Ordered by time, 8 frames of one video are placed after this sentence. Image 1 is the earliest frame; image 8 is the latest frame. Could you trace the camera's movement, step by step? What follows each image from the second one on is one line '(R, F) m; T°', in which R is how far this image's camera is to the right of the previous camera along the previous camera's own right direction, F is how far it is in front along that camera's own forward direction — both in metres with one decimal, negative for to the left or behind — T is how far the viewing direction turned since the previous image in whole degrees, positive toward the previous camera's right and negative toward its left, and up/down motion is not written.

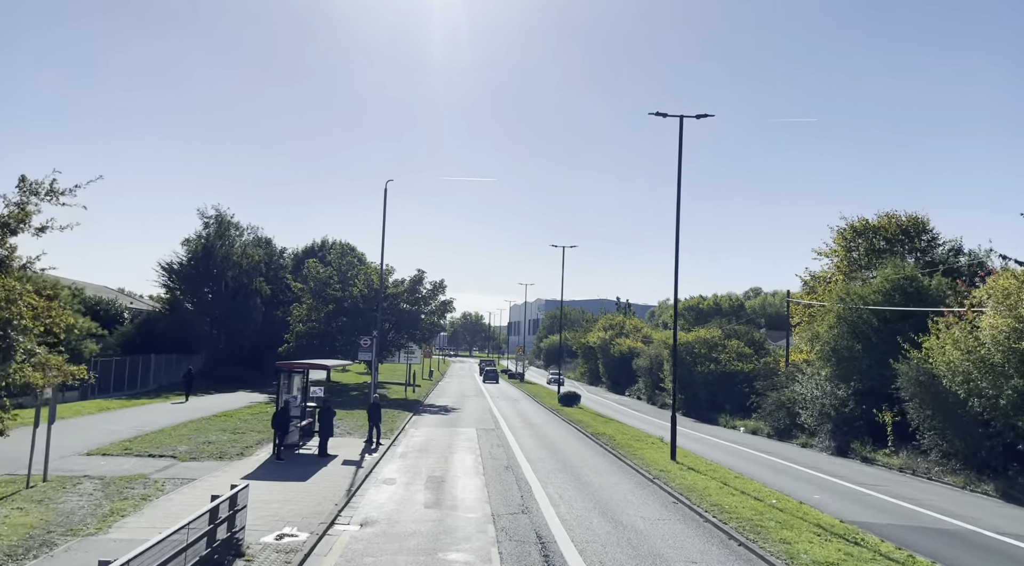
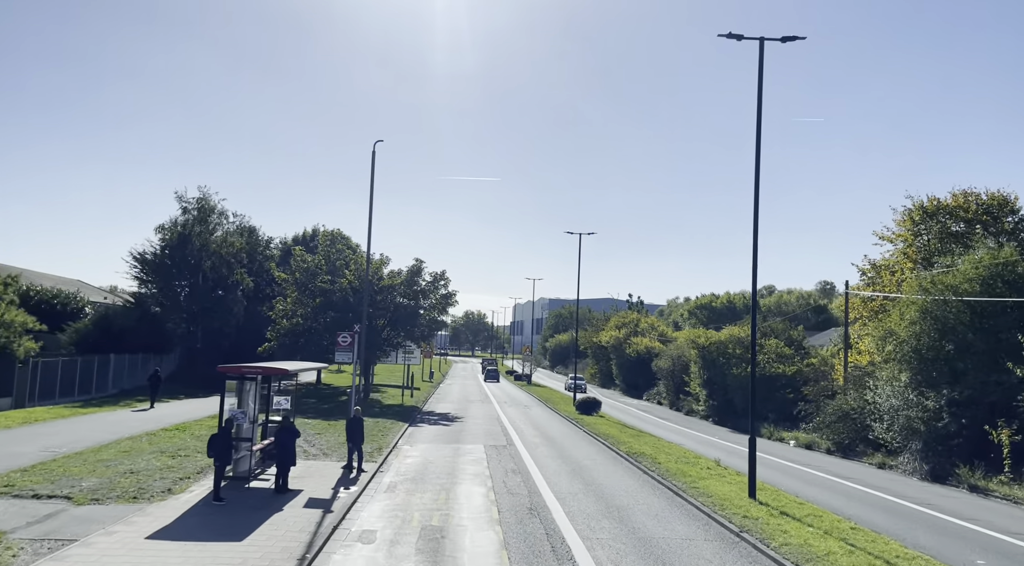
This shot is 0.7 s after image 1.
(-0.5, +5.0) m; 0°
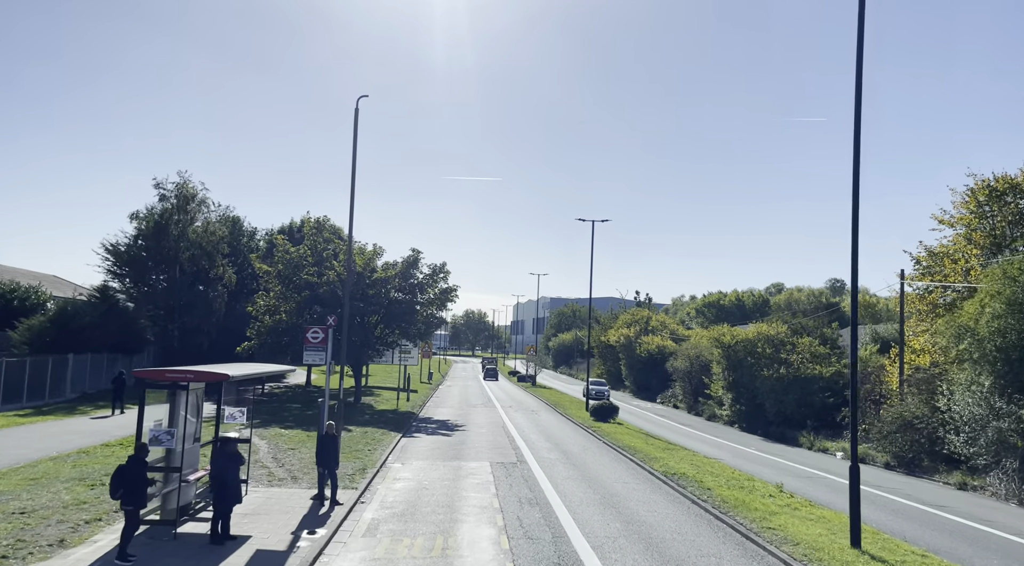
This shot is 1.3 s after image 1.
(-0.3, +3.8) m; 0°
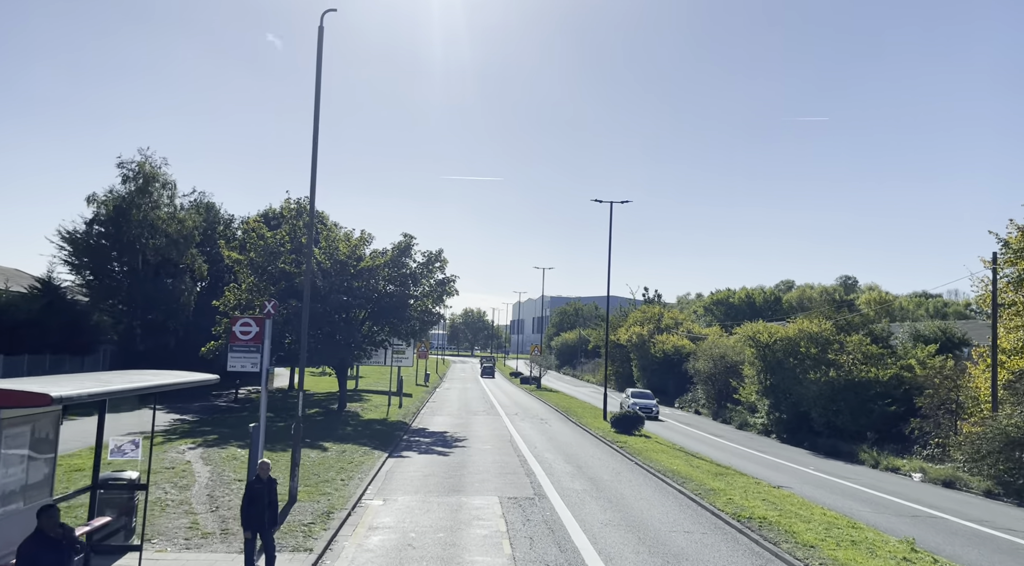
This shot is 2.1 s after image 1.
(-0.4, +4.6) m; 0°
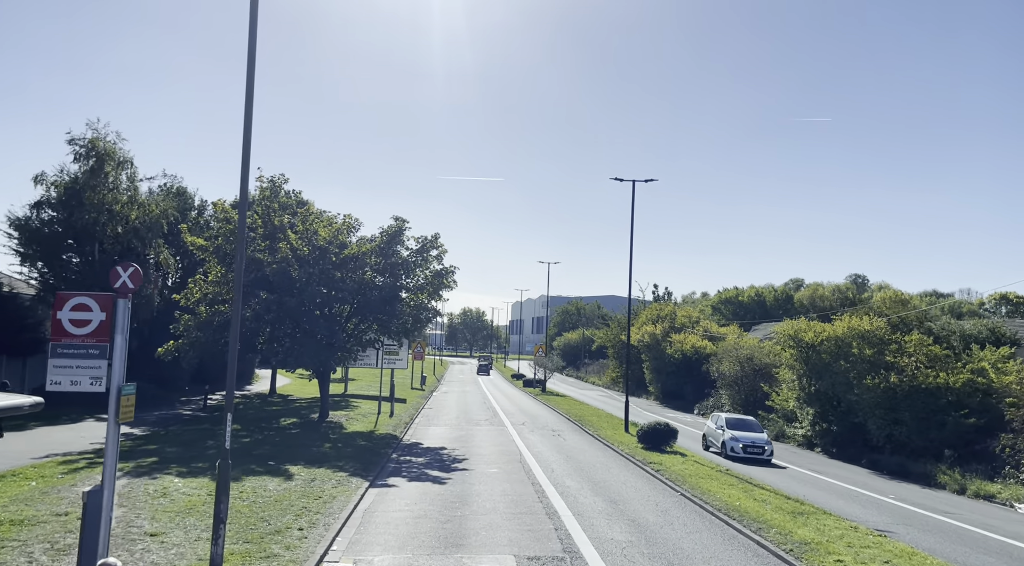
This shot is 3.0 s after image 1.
(-0.4, +4.2) m; 0°
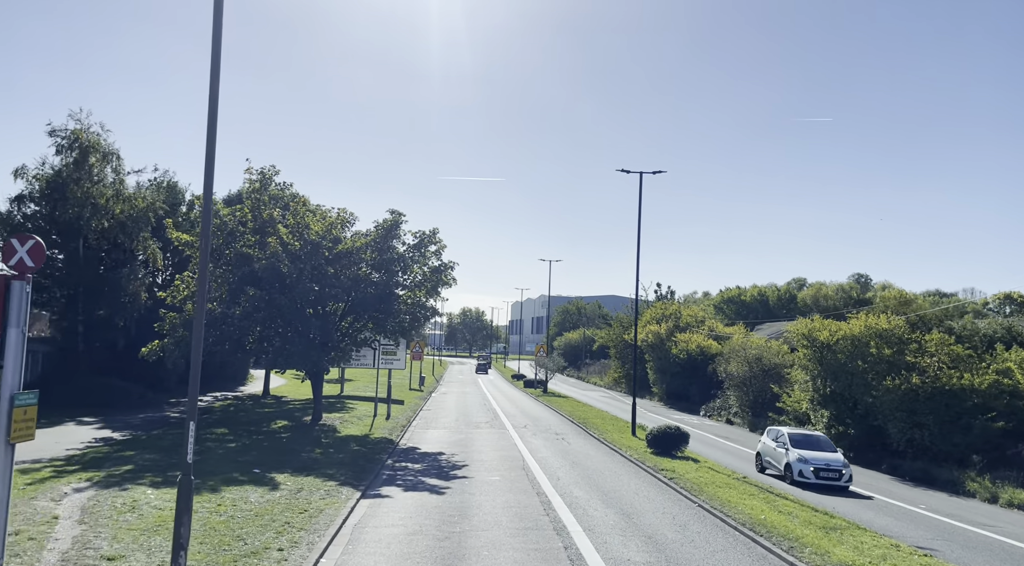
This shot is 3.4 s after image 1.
(-0.1, +1.3) m; 0°
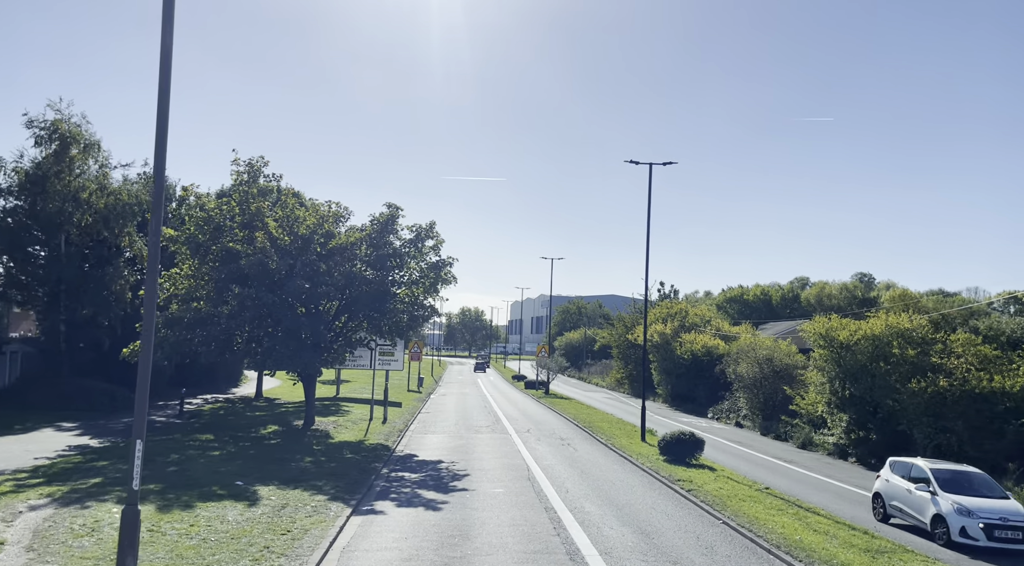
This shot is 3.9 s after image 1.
(-0.1, +1.4) m; 0°
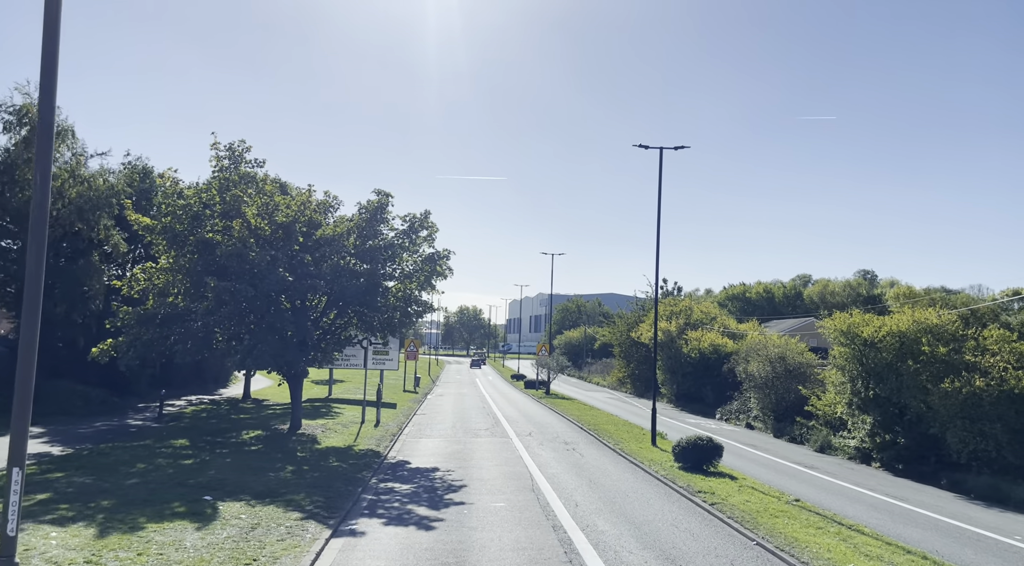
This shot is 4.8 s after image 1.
(-0.1, +1.7) m; 0°
